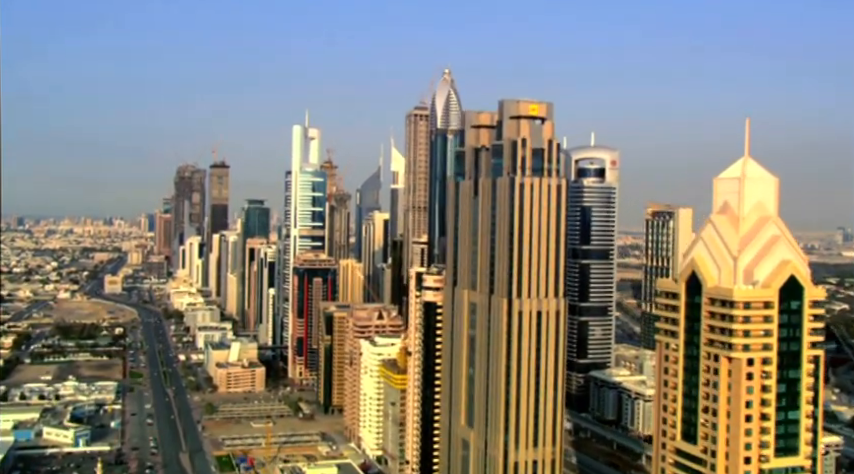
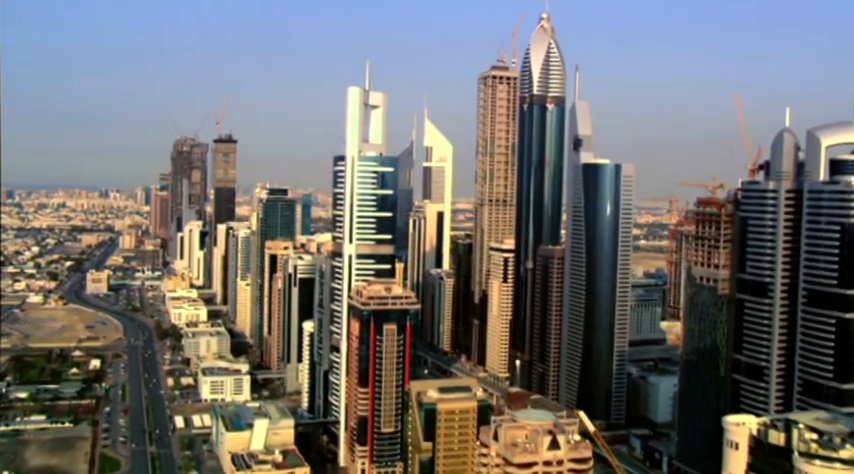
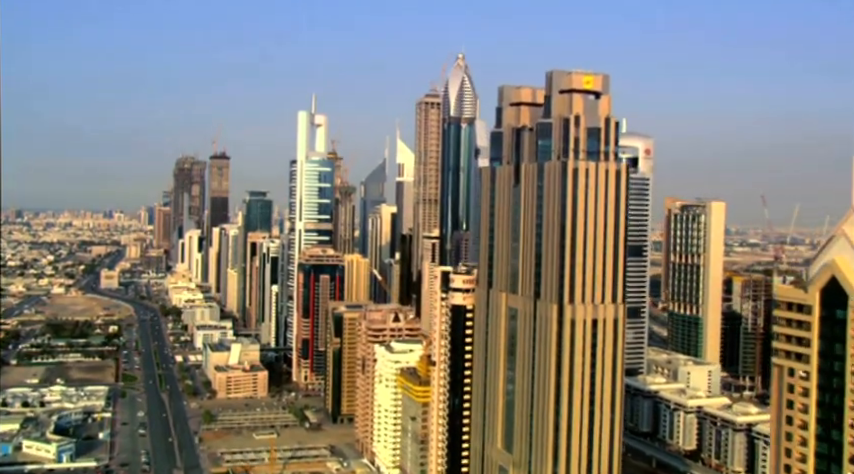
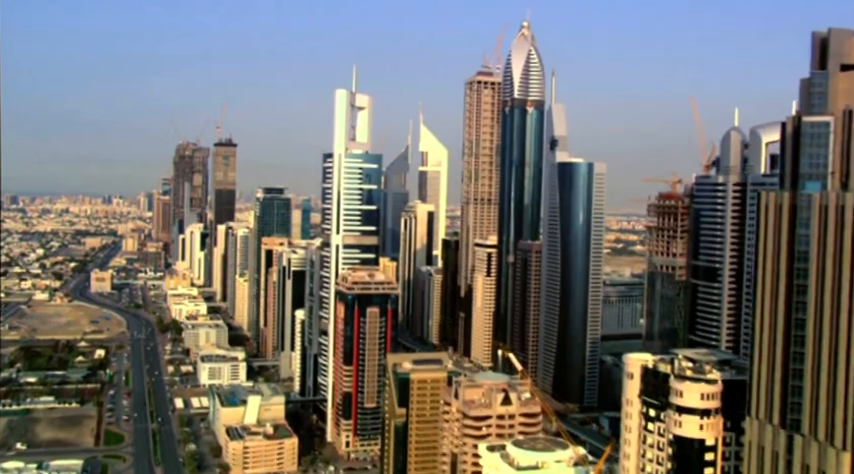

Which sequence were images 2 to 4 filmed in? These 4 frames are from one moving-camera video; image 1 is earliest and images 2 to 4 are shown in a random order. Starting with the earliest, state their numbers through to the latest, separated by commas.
3, 4, 2
